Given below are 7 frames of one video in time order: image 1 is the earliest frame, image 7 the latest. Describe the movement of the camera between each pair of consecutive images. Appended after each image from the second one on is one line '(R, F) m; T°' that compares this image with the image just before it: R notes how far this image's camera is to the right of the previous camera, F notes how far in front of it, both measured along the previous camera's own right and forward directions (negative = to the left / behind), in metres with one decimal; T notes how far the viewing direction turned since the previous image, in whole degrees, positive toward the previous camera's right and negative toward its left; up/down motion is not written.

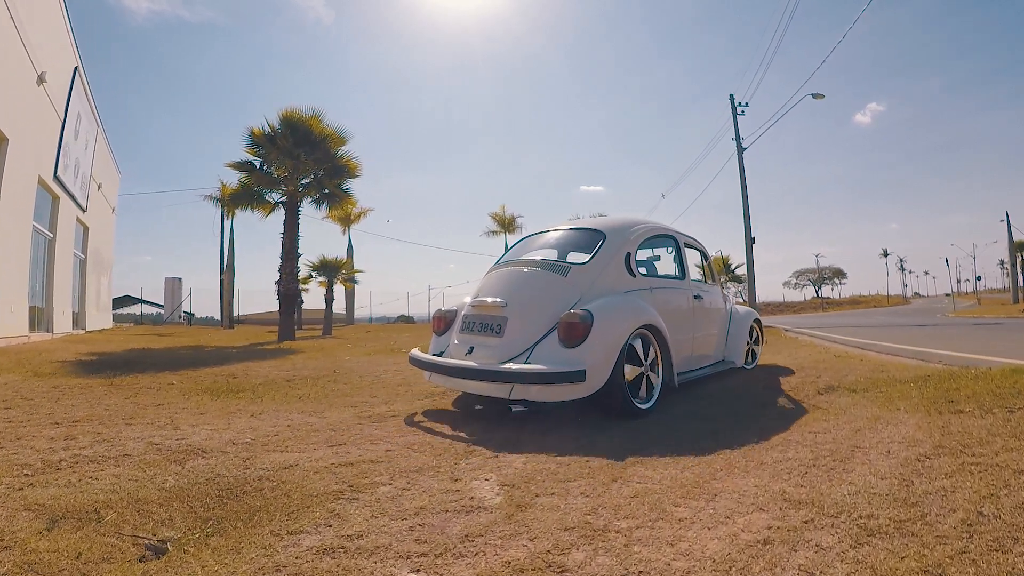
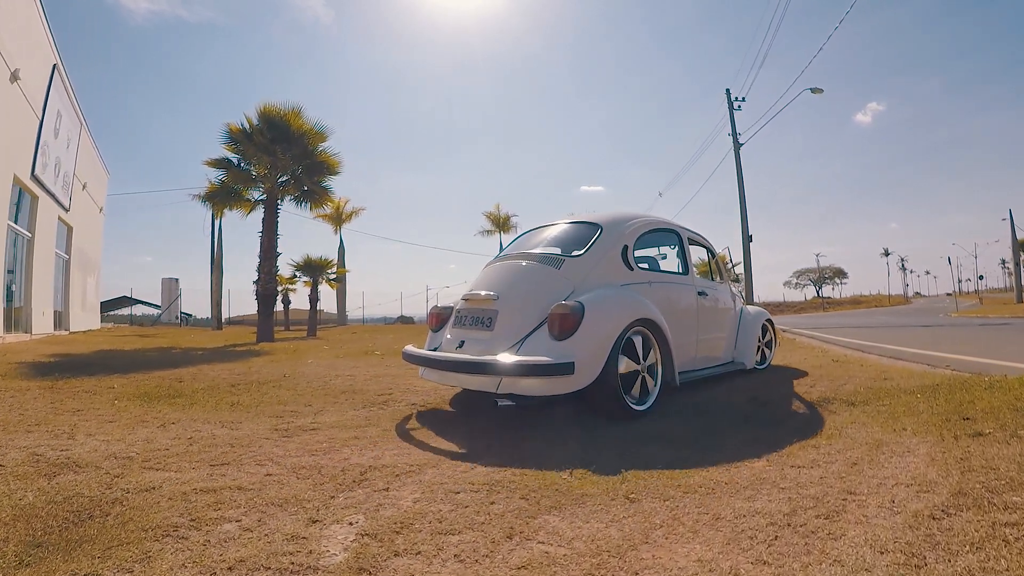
(+0.5, +0.7) m; 0°
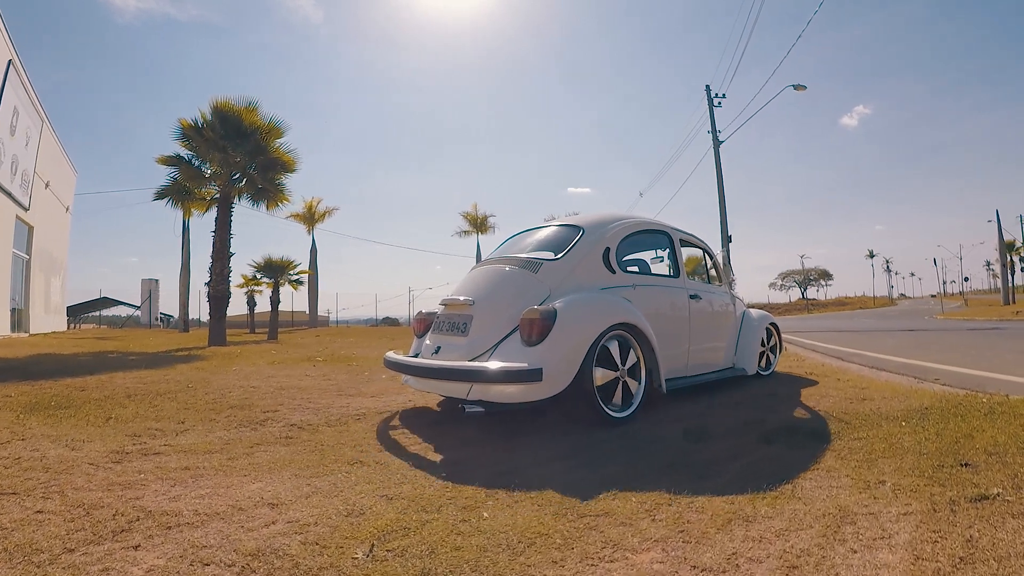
(+0.7, +0.9) m; +1°
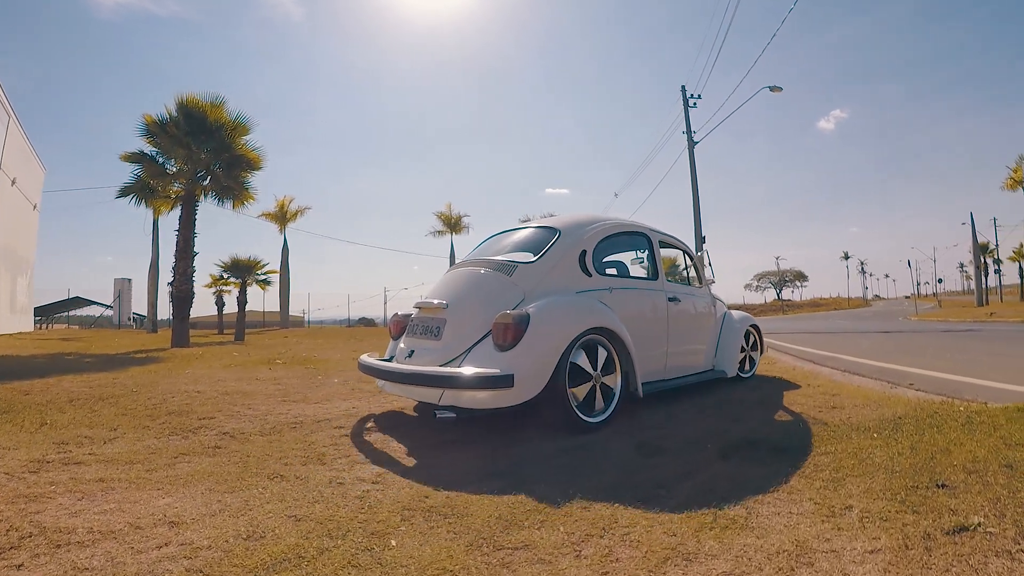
(+0.2, +0.3) m; +2°
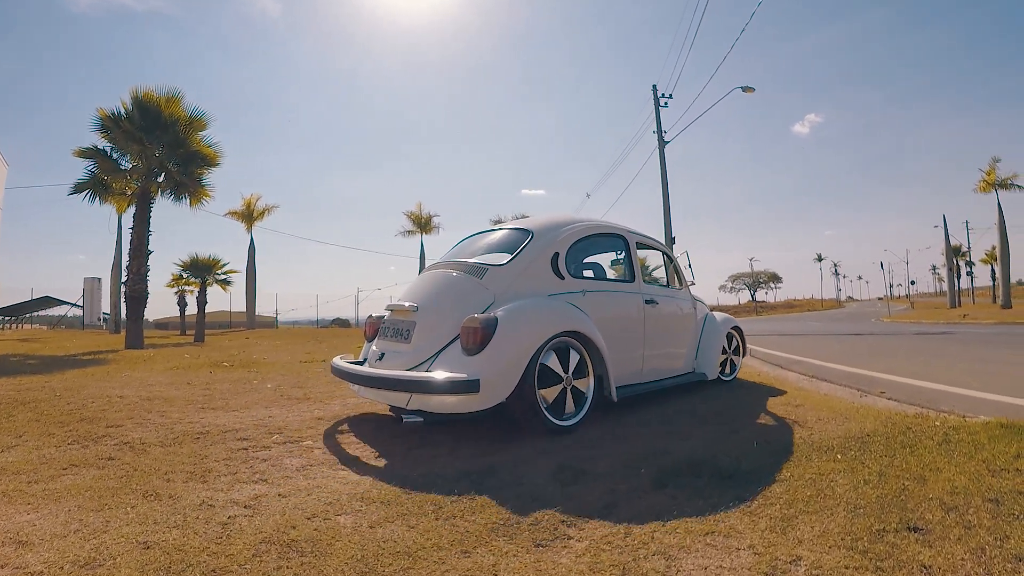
(+0.3, +0.4) m; +2°
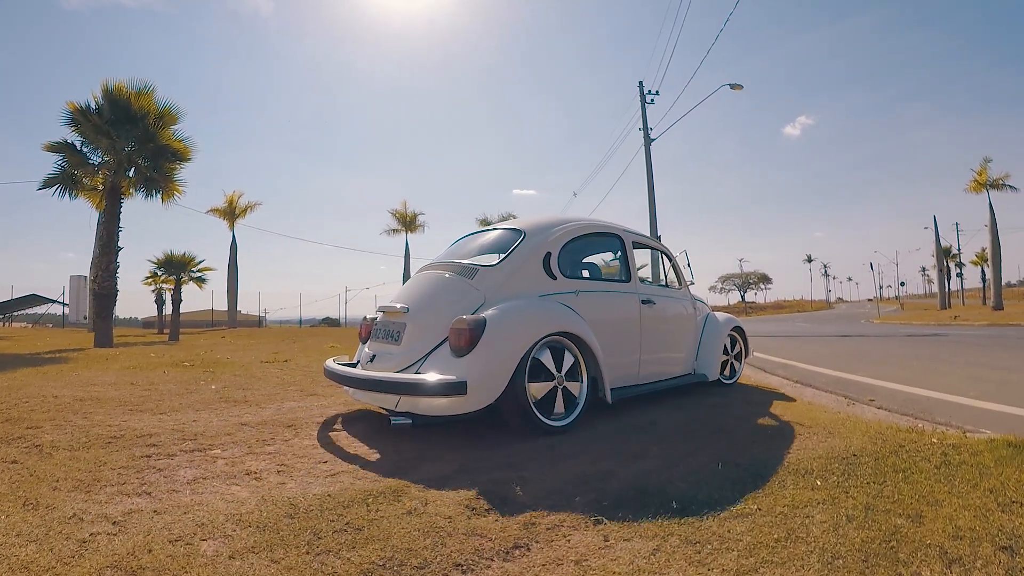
(+0.3, +0.4) m; +1°
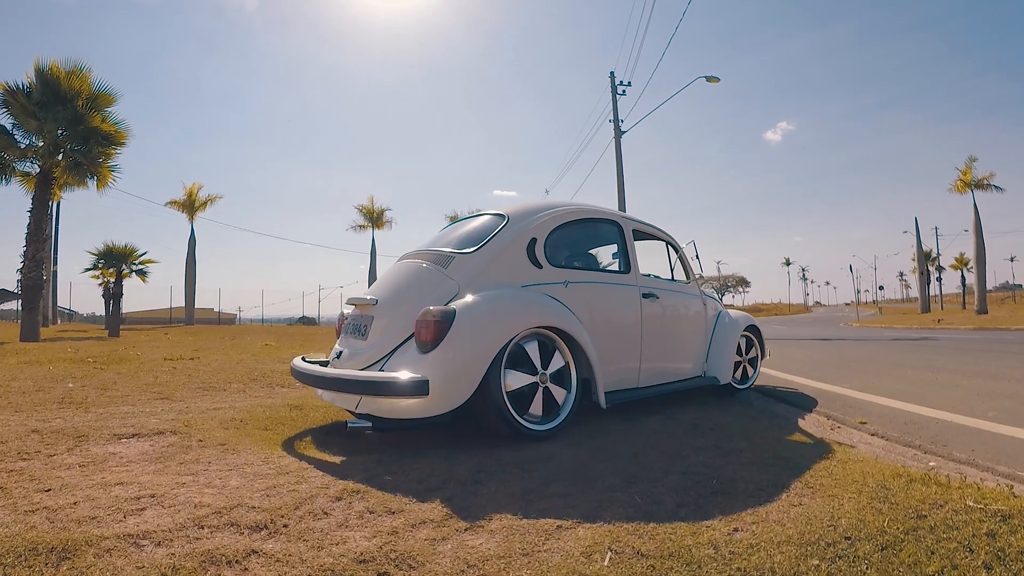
(+0.5, +0.8) m; +2°
